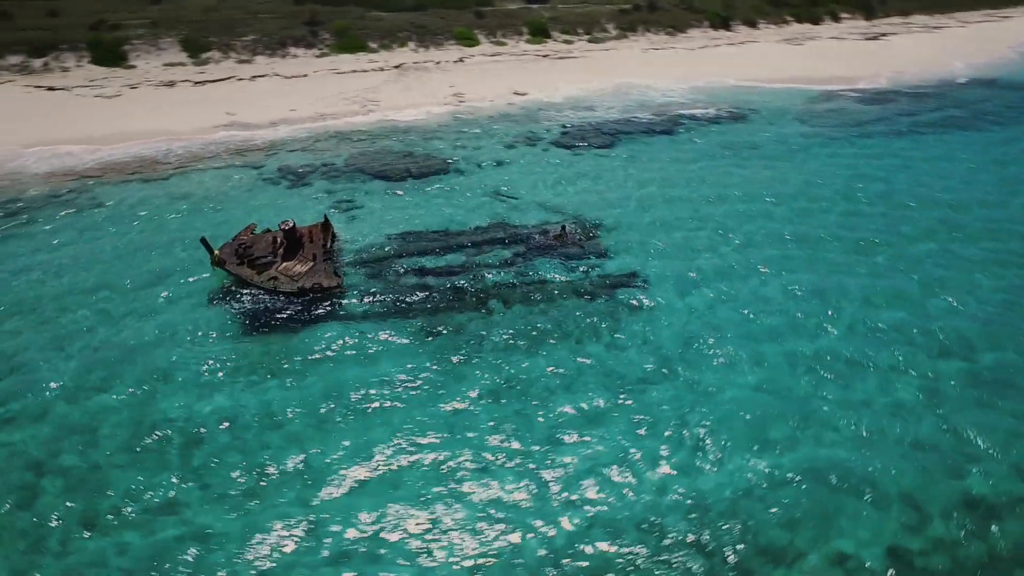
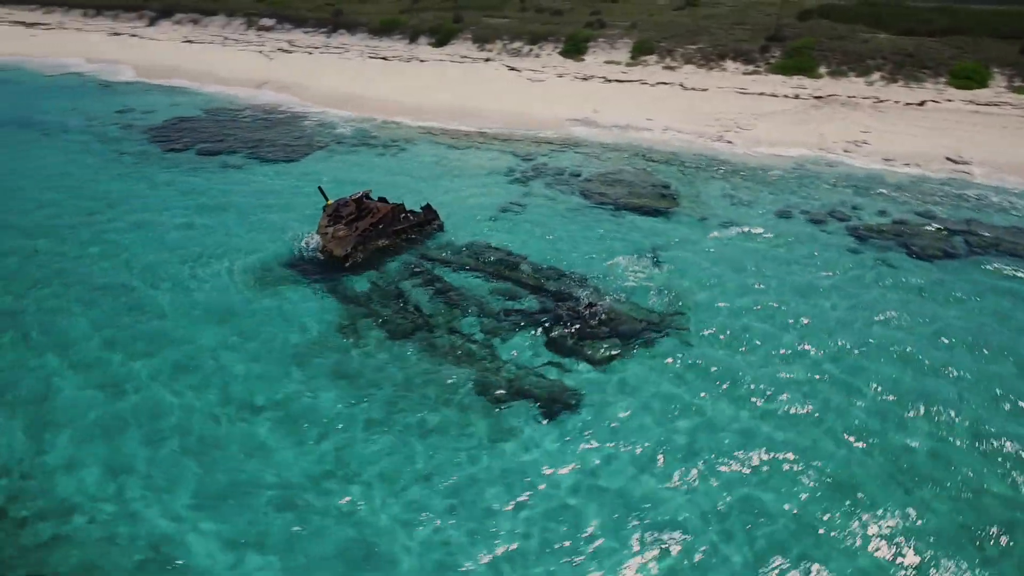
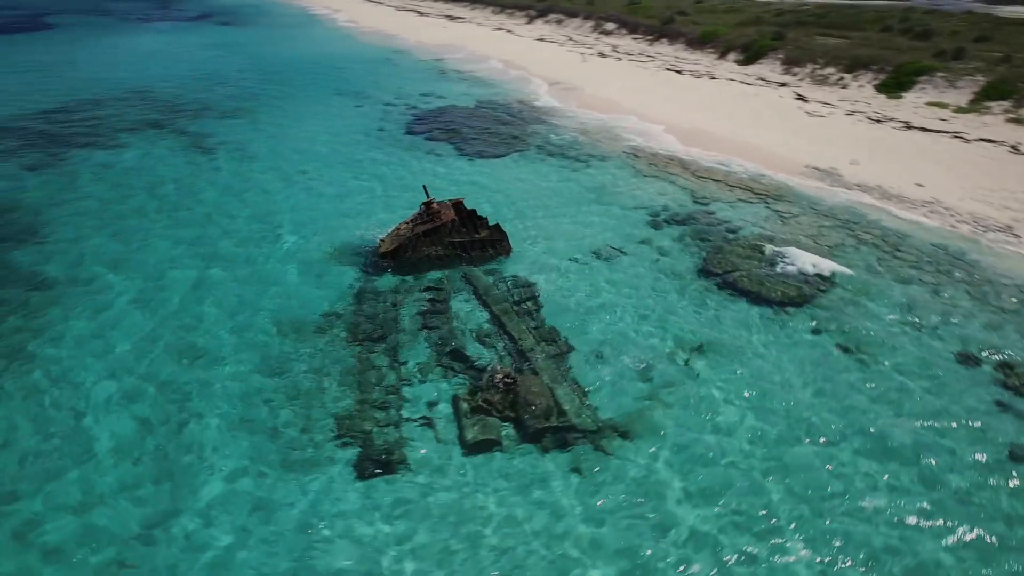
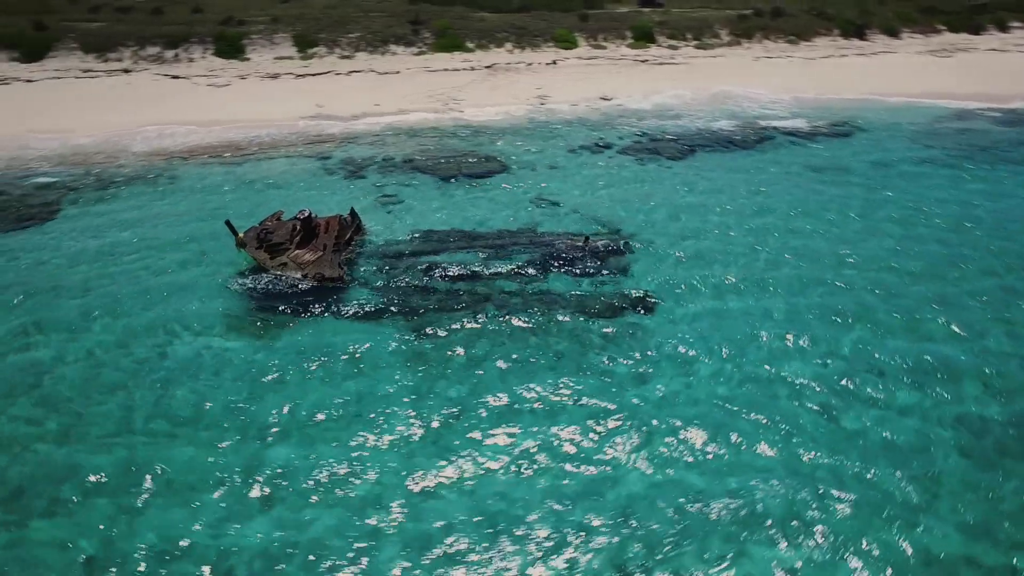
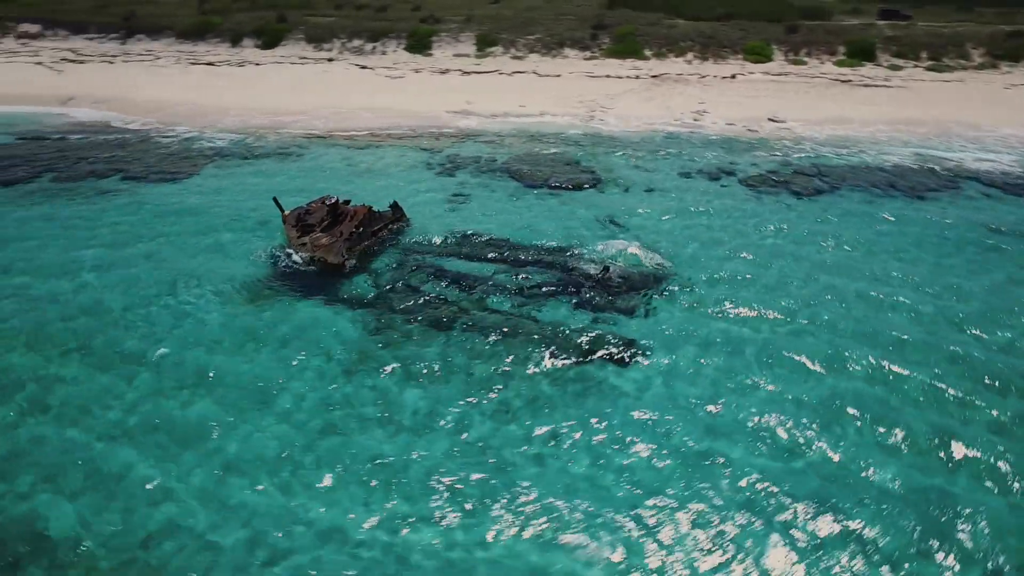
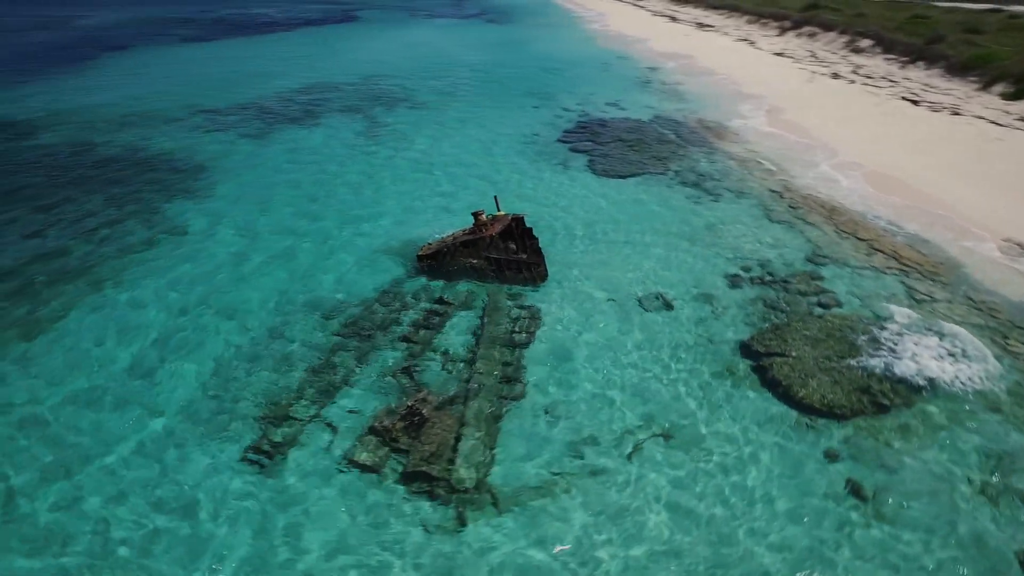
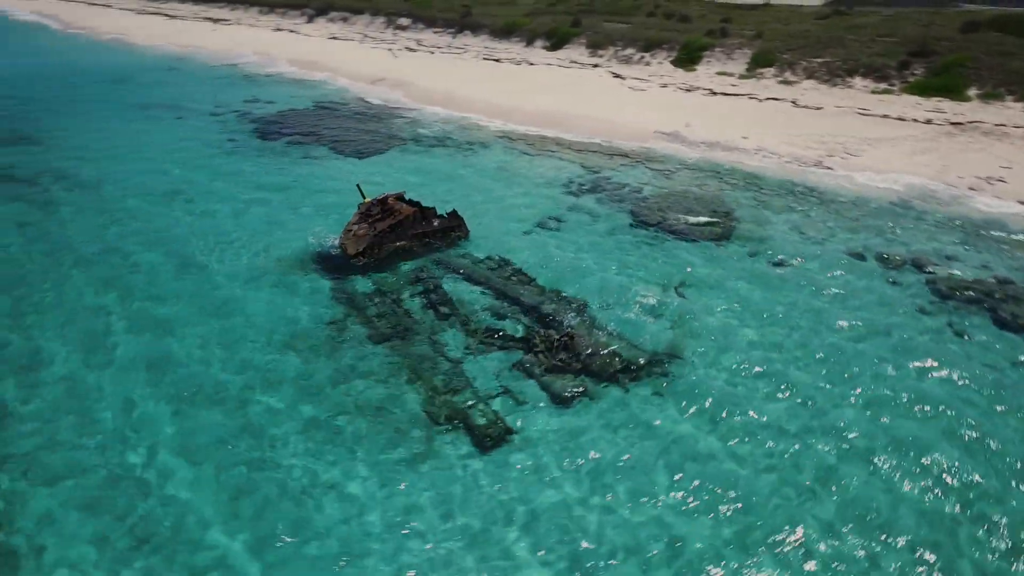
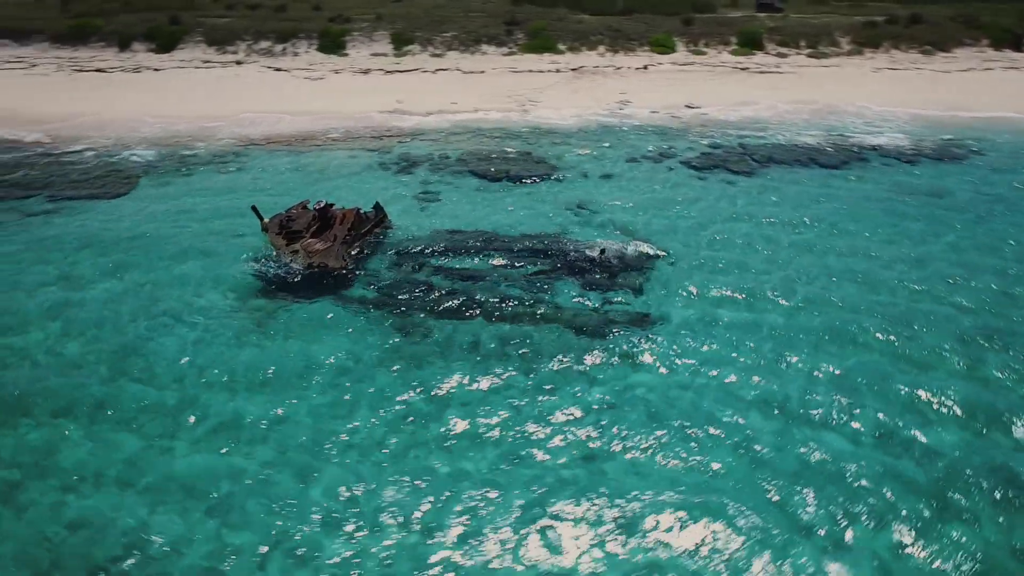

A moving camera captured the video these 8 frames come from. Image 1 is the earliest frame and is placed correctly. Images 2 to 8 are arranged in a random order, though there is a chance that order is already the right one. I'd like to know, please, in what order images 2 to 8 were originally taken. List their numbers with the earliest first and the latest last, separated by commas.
4, 8, 5, 2, 7, 3, 6
